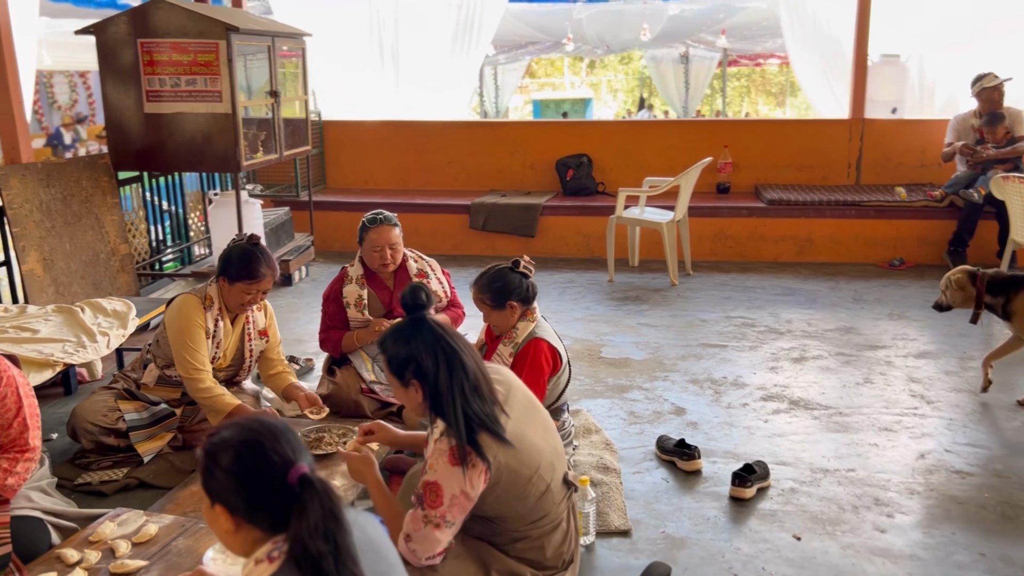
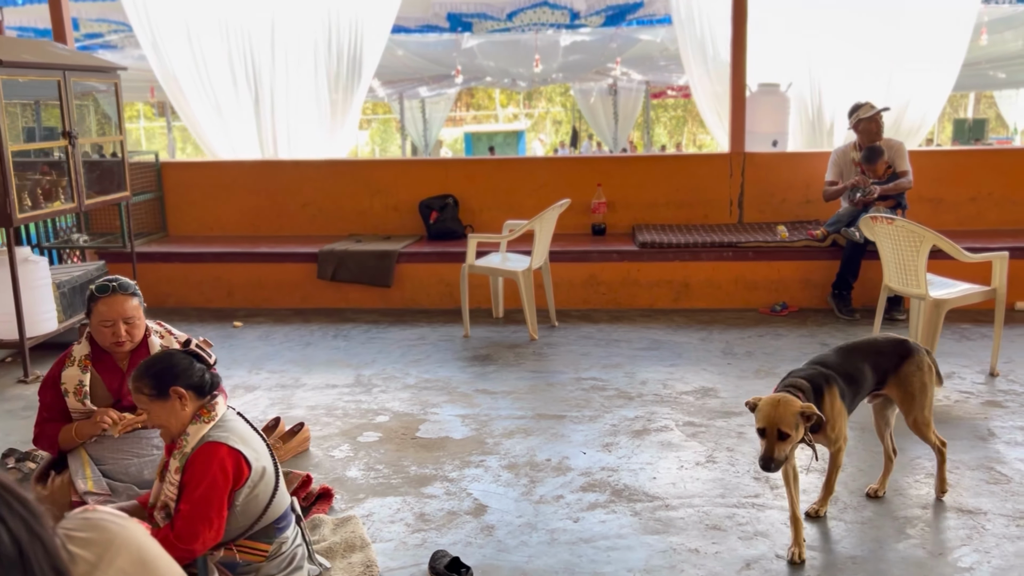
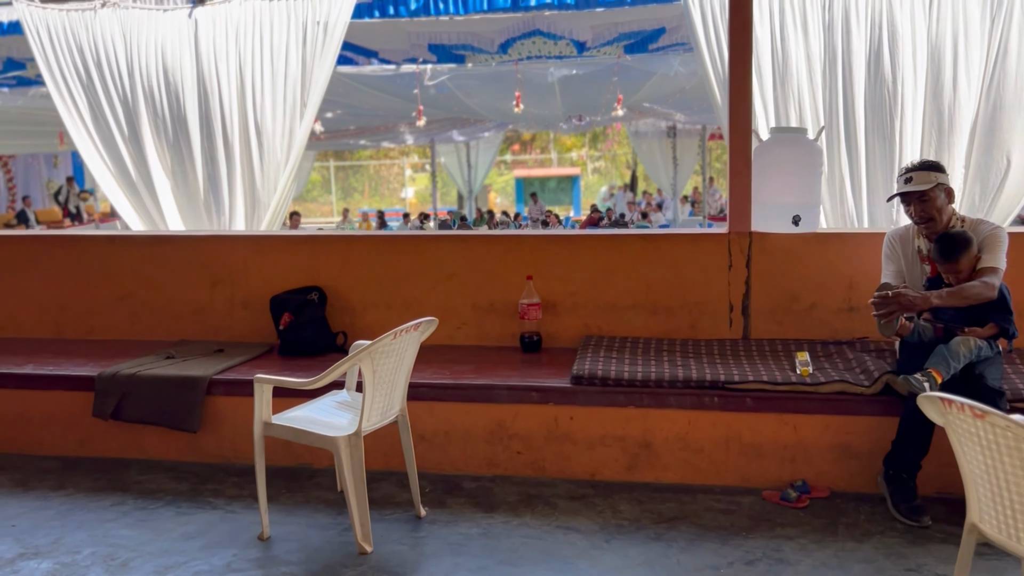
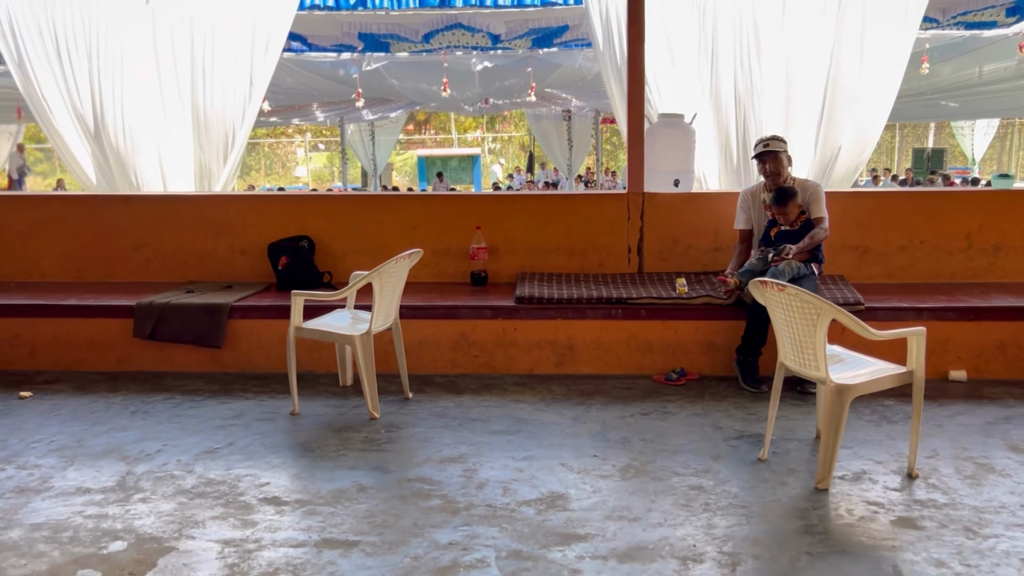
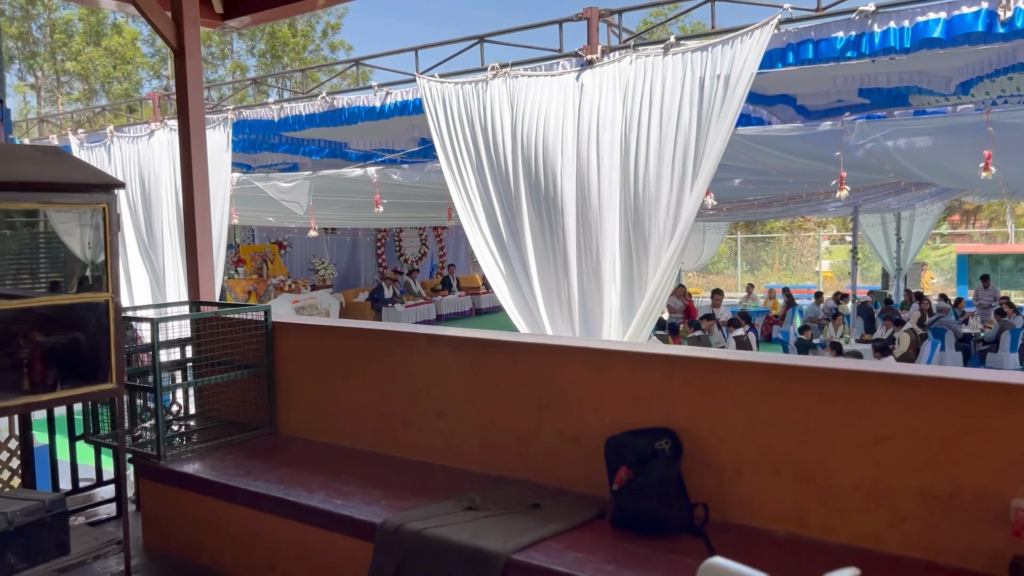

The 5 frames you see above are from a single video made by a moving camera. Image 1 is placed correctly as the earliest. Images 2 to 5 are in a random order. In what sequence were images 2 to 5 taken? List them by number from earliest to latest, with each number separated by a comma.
2, 4, 3, 5
